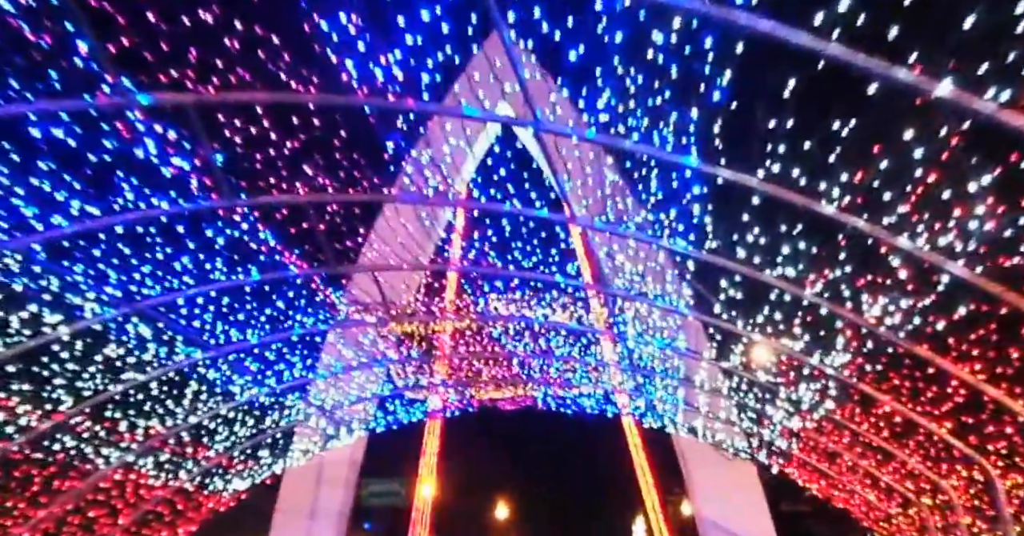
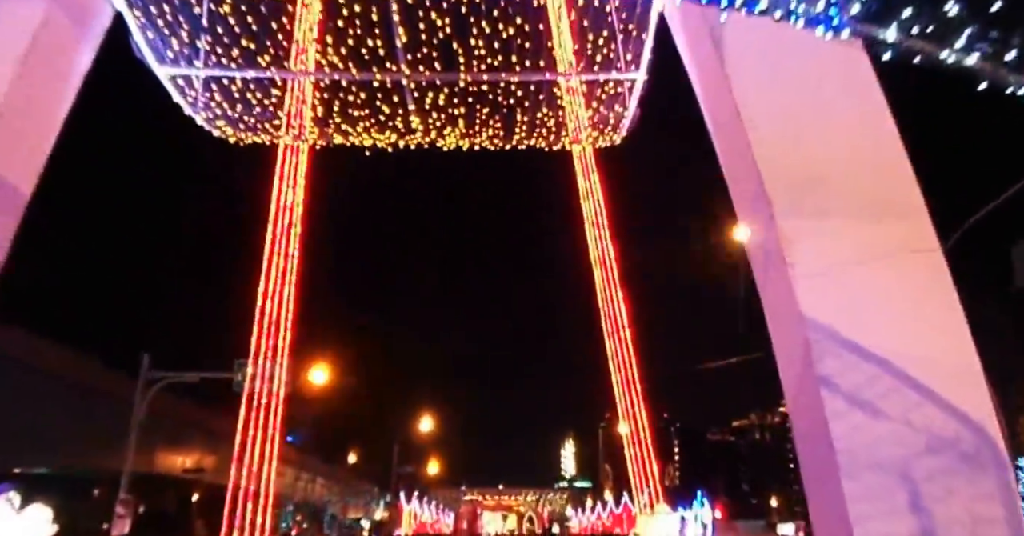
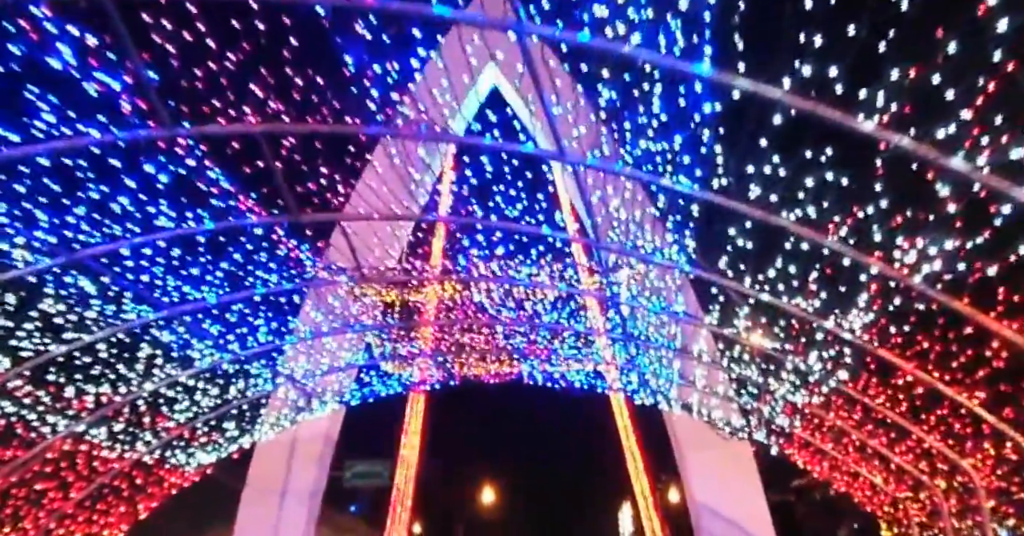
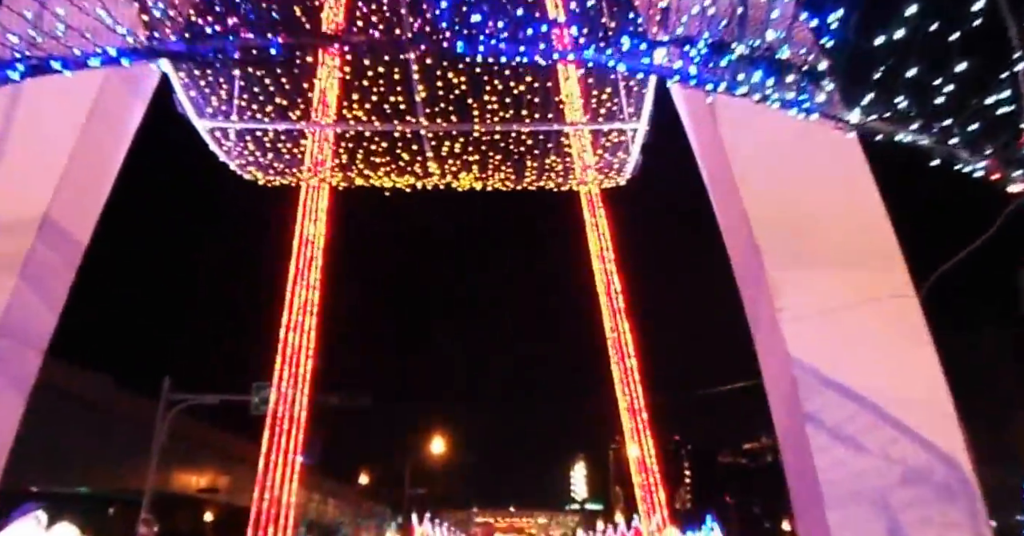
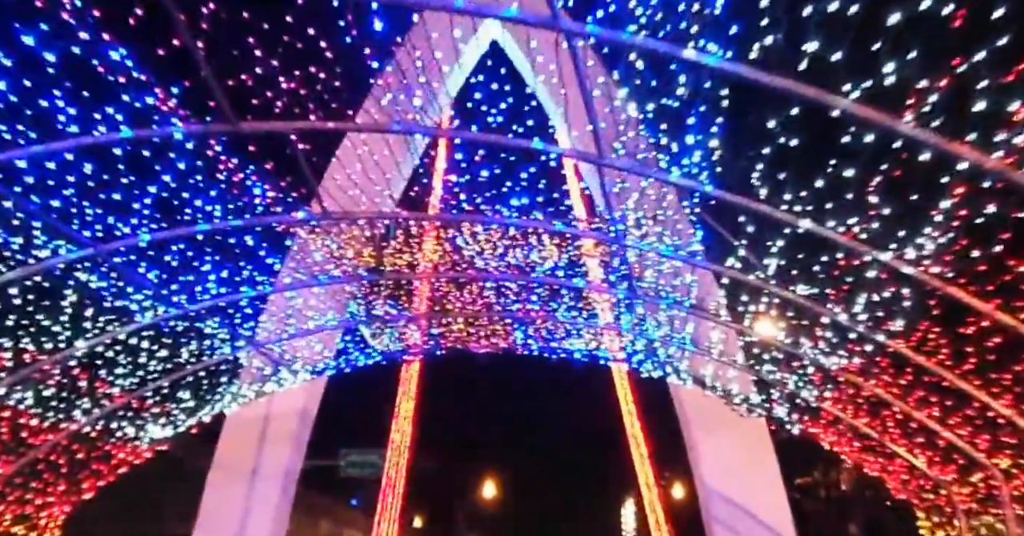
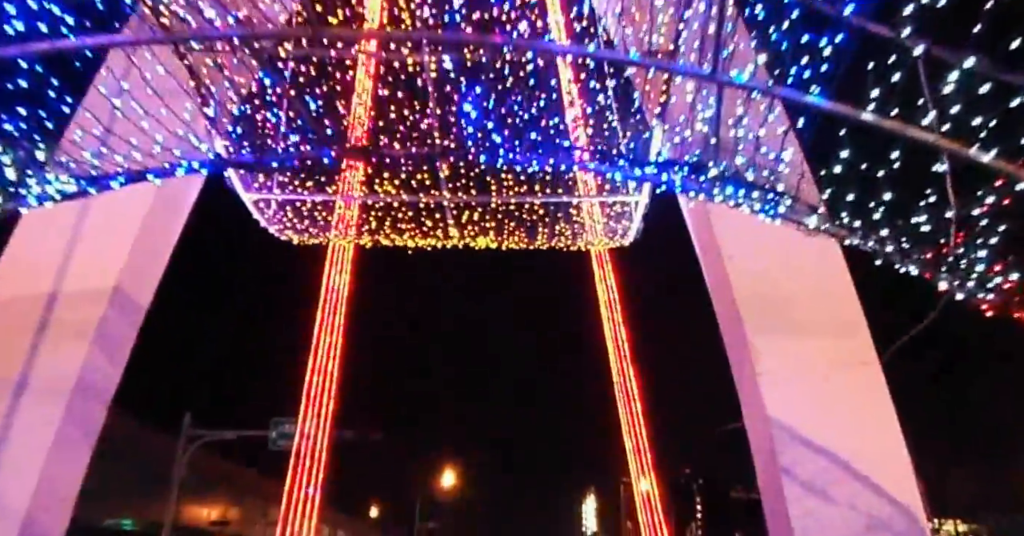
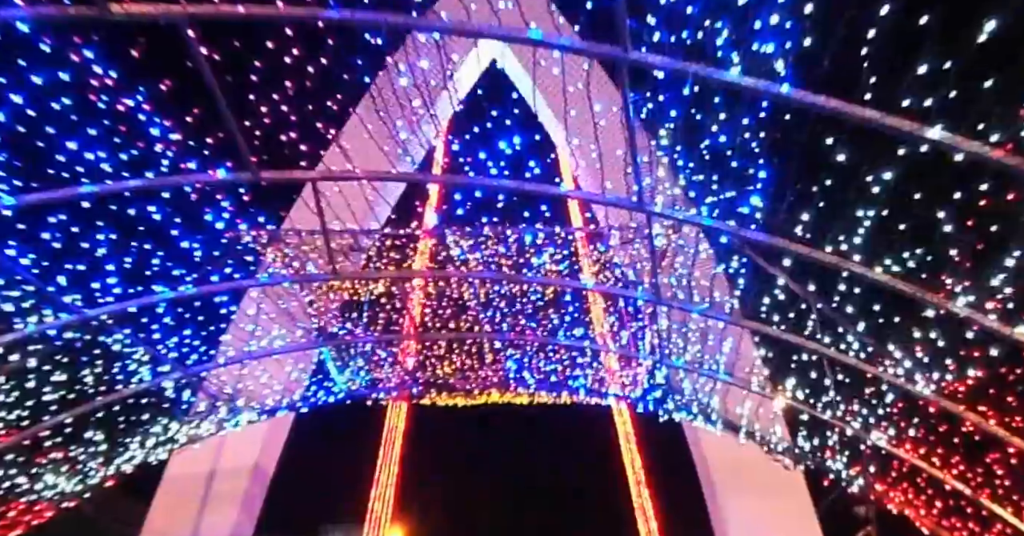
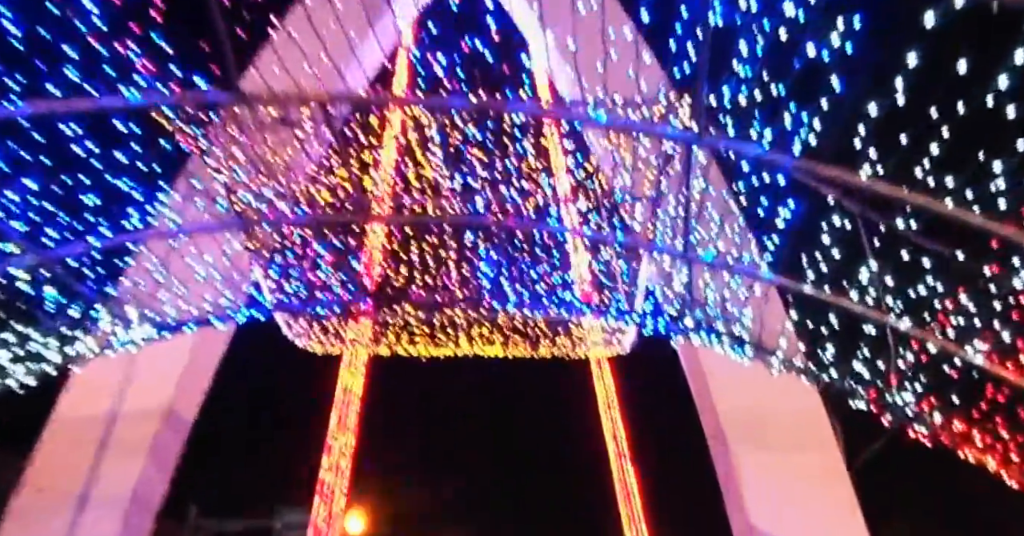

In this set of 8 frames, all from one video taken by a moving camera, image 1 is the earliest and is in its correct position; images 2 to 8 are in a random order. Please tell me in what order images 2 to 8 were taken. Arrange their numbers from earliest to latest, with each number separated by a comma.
3, 5, 7, 8, 6, 4, 2
